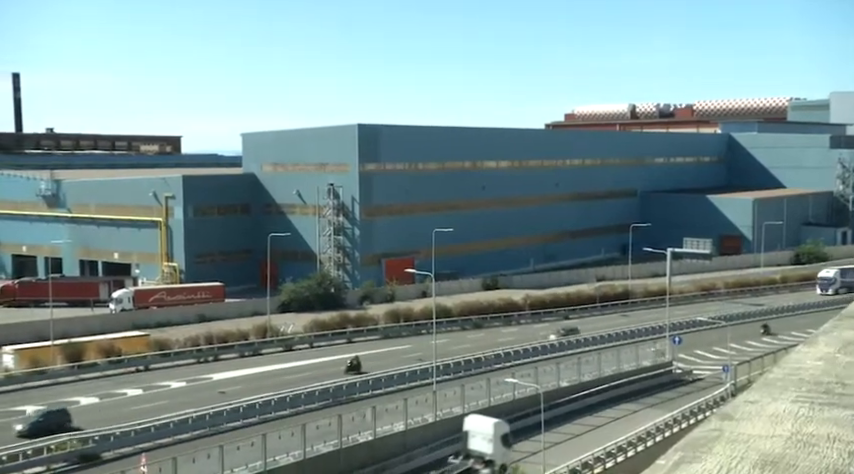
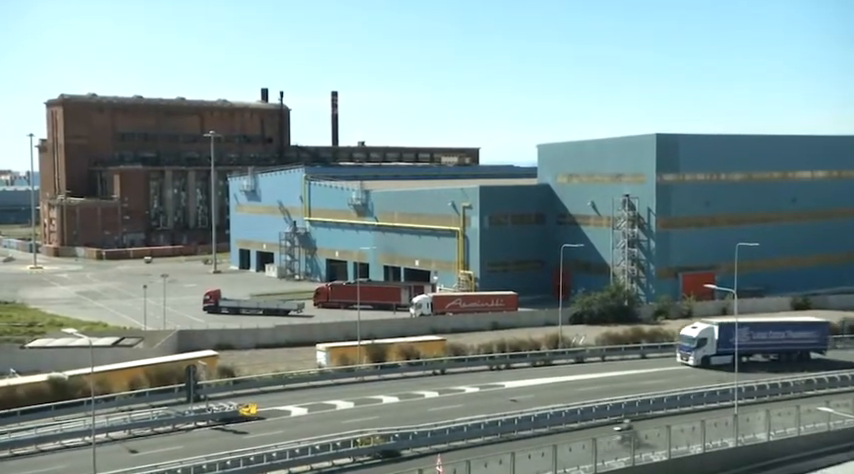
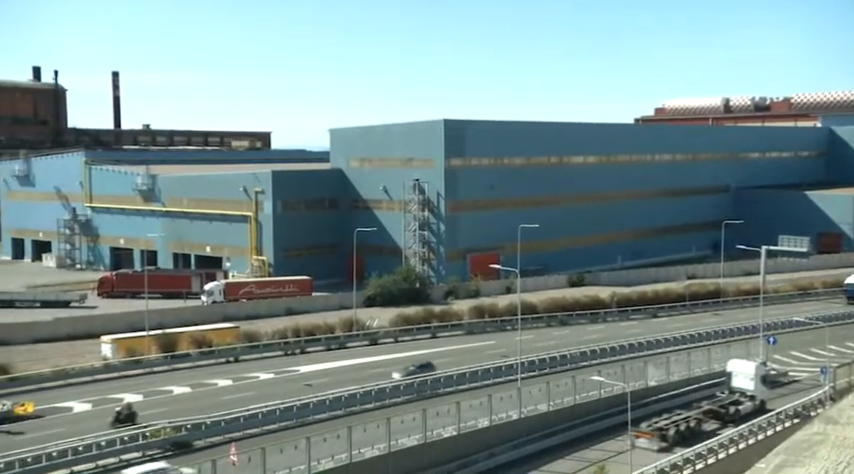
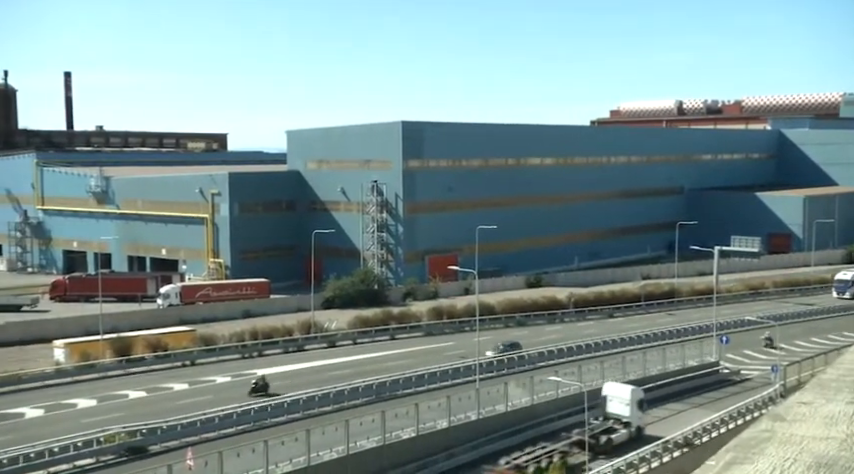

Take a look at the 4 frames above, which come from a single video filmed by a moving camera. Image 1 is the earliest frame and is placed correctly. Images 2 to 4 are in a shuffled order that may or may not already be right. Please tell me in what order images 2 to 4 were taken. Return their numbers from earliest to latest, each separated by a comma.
4, 3, 2
